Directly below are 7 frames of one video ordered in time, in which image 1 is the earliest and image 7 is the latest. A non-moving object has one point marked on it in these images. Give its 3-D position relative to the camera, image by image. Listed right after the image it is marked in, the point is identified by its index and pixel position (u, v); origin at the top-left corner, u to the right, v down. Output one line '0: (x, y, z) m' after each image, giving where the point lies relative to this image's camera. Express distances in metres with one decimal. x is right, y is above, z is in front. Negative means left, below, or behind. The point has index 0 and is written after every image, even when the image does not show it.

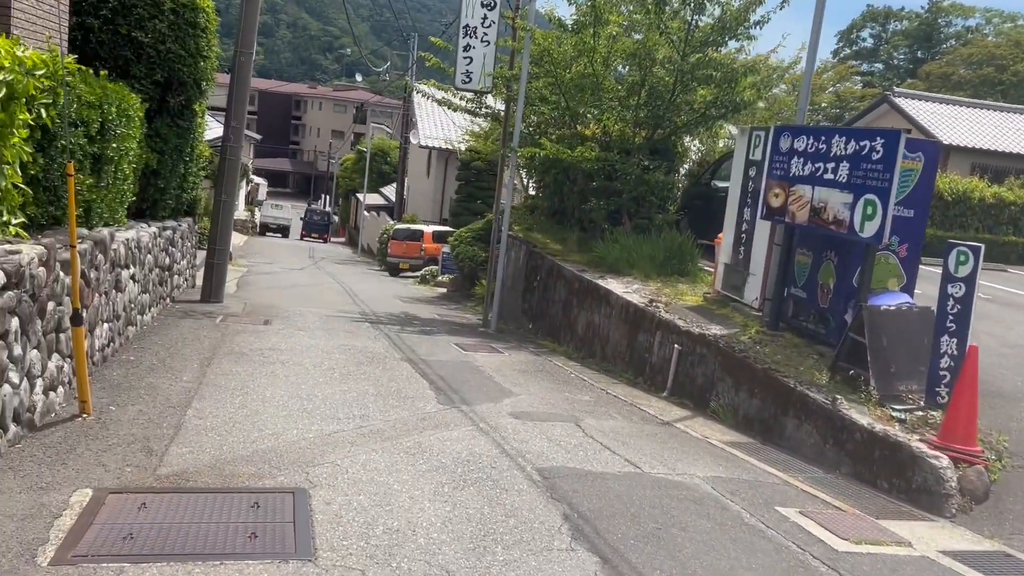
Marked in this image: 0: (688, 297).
0: (+2.3, -0.1, +11.7) m
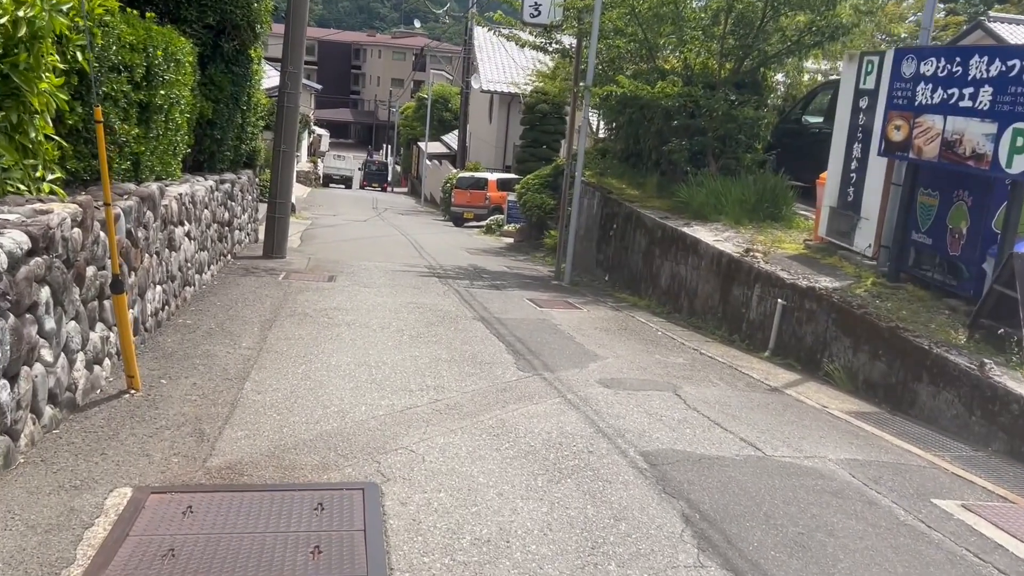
0: (+3.3, +0.5, +10.6) m
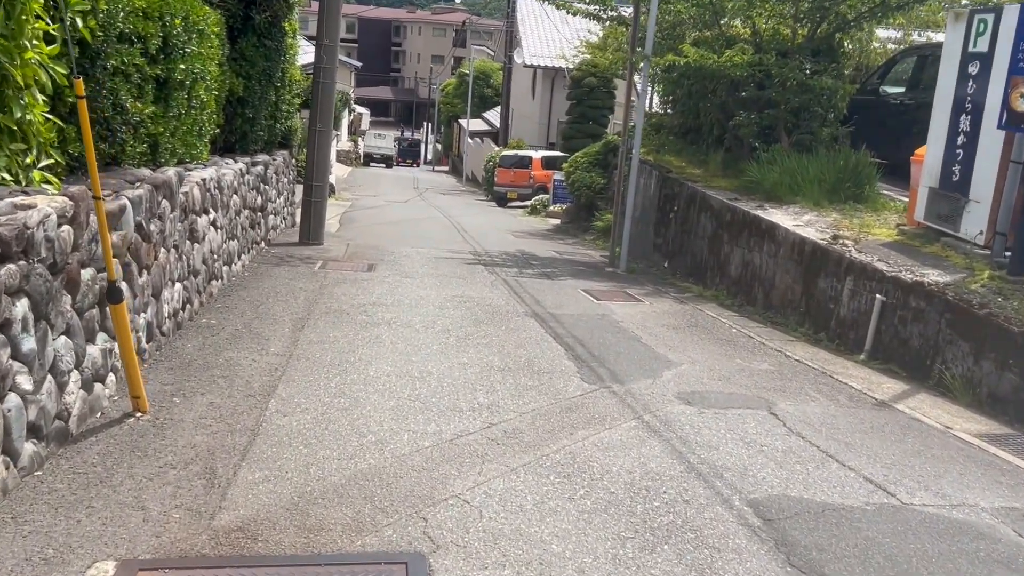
0: (+3.9, +0.6, +9.4) m
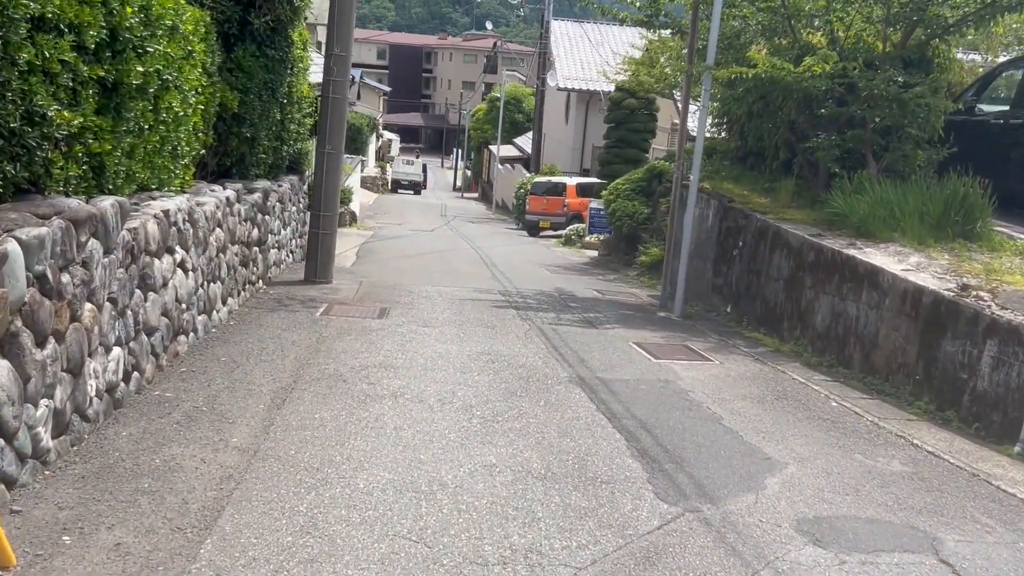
0: (+4.2, +0.1, +7.5) m
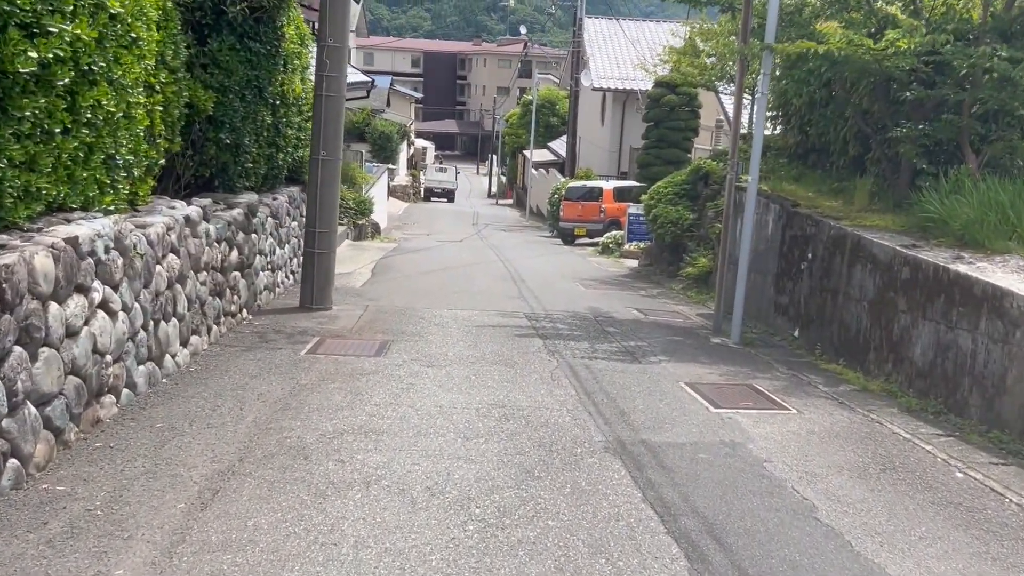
0: (+4.3, -0.1, +5.7) m
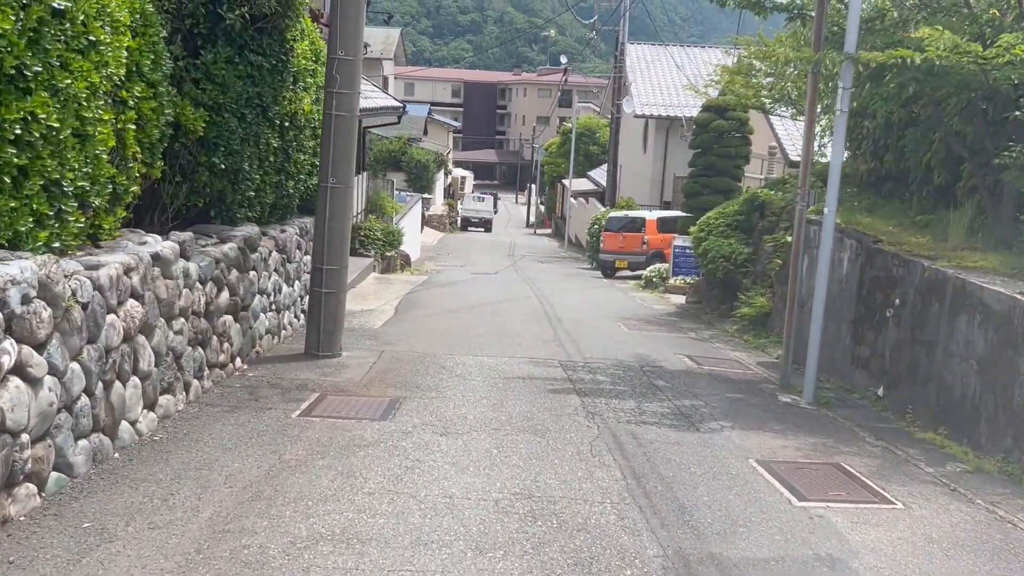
0: (+4.4, -0.4, +4.2) m
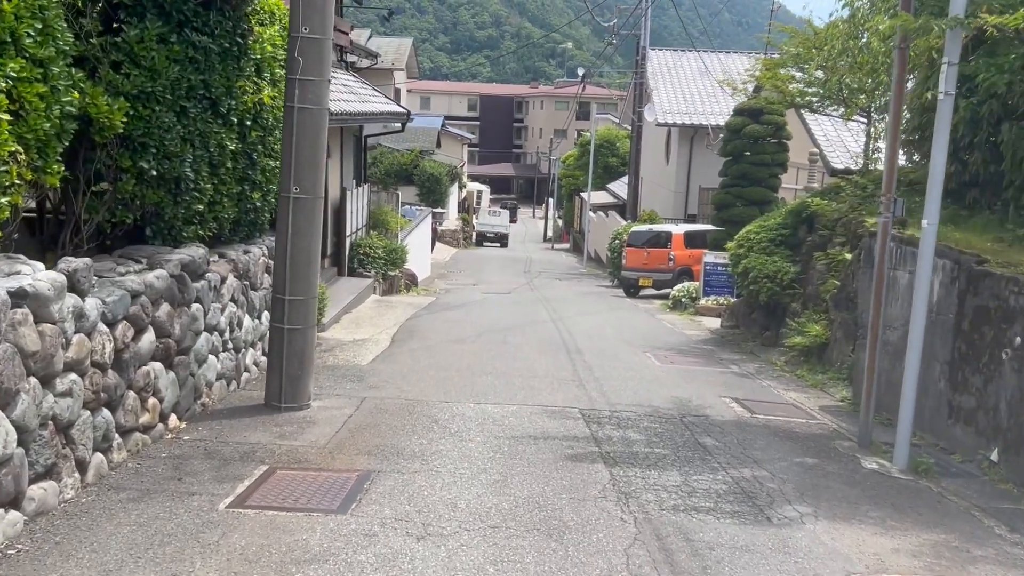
0: (+4.4, -0.6, +2.3) m
